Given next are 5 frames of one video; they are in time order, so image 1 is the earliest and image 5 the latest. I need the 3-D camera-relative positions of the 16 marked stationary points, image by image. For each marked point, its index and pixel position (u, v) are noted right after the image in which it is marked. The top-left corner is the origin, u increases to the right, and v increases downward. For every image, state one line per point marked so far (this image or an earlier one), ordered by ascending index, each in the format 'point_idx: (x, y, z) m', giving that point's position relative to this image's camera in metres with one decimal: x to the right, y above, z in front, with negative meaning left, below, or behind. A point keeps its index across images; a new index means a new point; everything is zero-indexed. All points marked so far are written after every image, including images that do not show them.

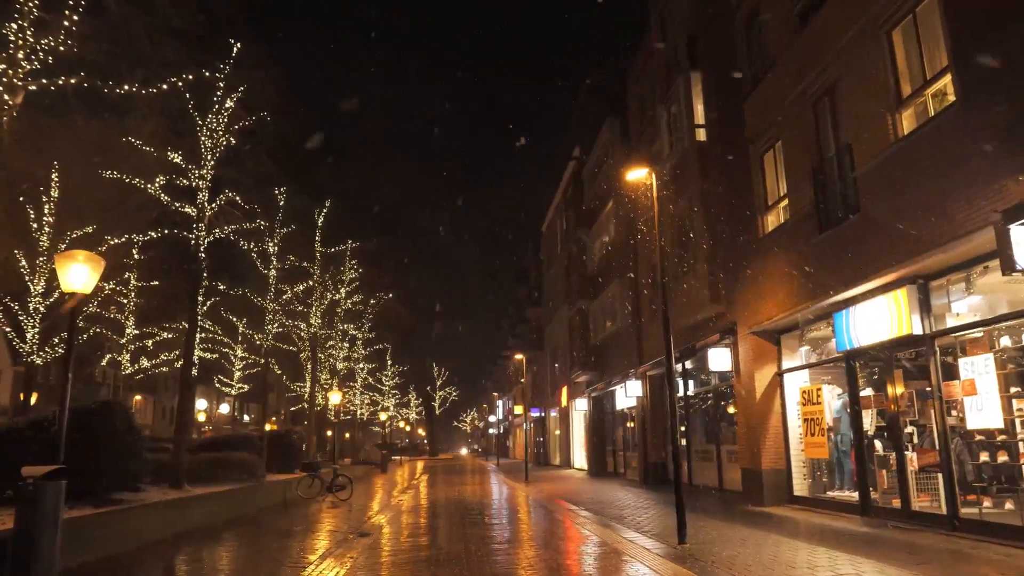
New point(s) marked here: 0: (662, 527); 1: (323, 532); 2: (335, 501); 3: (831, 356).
0: (+2.5, -4.1, +12.6) m
1: (-3.6, -4.7, +14.2) m
2: (-4.6, -5.6, +19.5) m
3: (+5.3, -1.1, +12.3) m
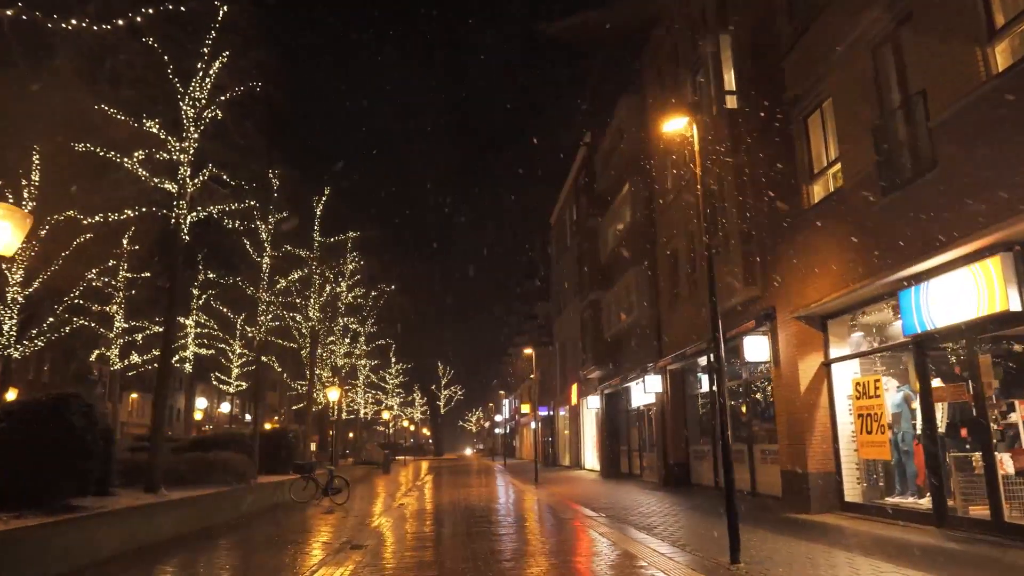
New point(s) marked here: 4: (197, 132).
0: (+2.7, -3.8, +11.1) m
1: (-3.4, -4.4, +12.6) m
2: (-4.4, -5.3, +18.0) m
3: (+5.5, -0.8, +10.8) m
4: (-6.5, +3.2, +15.3) m
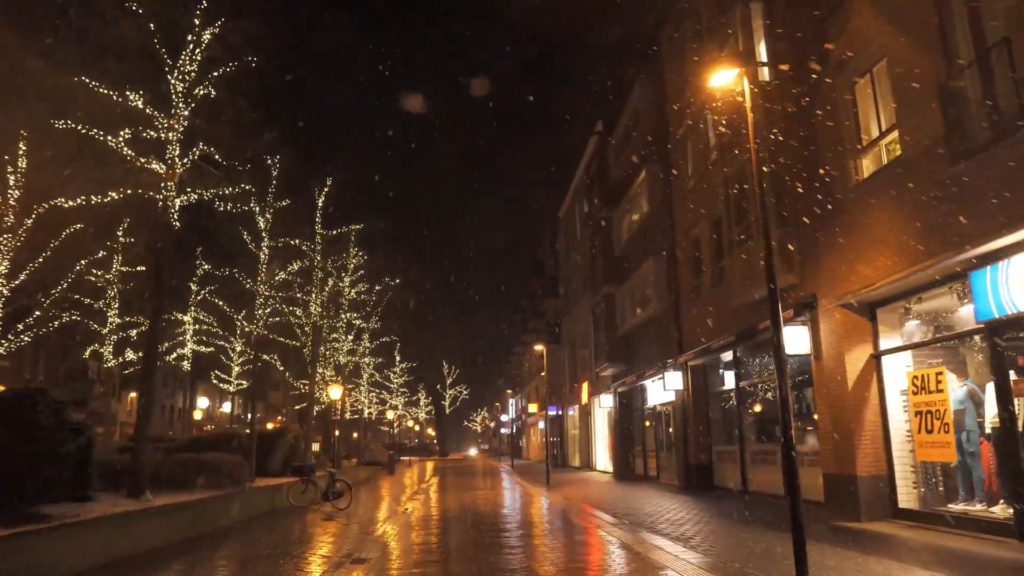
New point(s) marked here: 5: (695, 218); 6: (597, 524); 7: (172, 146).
0: (+3.0, -3.5, +9.9) m
1: (-3.1, -4.1, +11.5) m
2: (-4.1, -5.1, +16.9) m
3: (+5.7, -0.6, +9.6) m
4: (-6.2, +3.4, +14.2) m
5: (+4.6, +1.8, +18.4) m
6: (+1.8, -5.0, +15.7) m
7: (-6.6, +2.7, +14.3) m
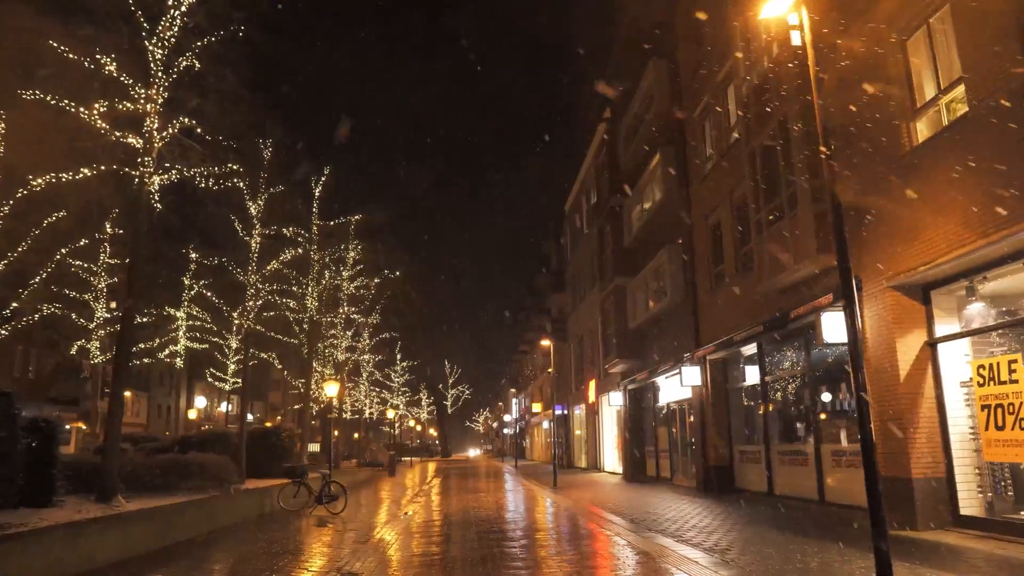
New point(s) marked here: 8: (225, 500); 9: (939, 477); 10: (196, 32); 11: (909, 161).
0: (+3.1, -3.3, +8.7) m
1: (-3.0, -3.9, +10.3) m
2: (-3.9, -4.8, +15.7) m
3: (+5.9, -0.3, +8.4) m
4: (-6.1, +3.7, +13.0) m
5: (+4.7, +2.0, +17.2) m
6: (+2.0, -4.7, +14.5) m
7: (-6.4, +3.0, +13.1) m
8: (-5.3, -3.9, +13.6) m
9: (+5.6, -2.5, +9.6) m
10: (-5.6, +4.5, +13.0) m
11: (+5.2, +1.7, +9.8) m
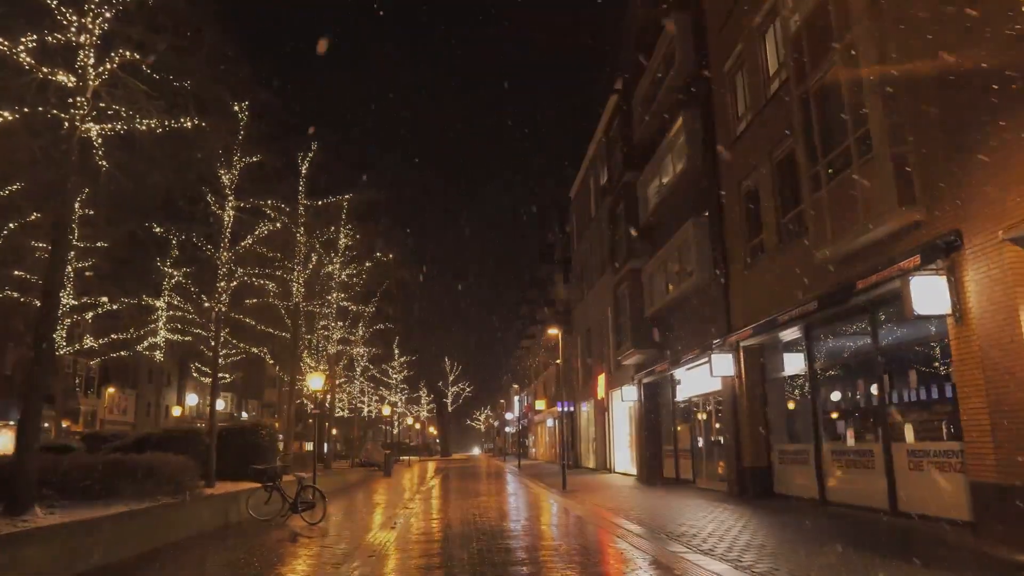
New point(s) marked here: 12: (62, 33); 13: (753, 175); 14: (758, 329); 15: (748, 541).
0: (+3.3, -2.8, +6.5) m
1: (-2.9, -3.4, +8.1) m
2: (-3.8, -4.3, +13.5) m
3: (+6.0, +0.2, +6.2) m
4: (-6.0, +4.1, +10.8) m
5: (+4.8, +2.5, +15.0) m
6: (+2.1, -4.2, +12.3) m
7: (-6.3, +3.5, +10.9) m
8: (-5.2, -3.4, +11.4) m
9: (+5.7, -2.0, +7.4) m
10: (-5.5, +5.0, +10.8) m
11: (+5.3, +2.2, +7.6) m
12: (-6.5, +3.7, +10.7) m
13: (+4.9, +2.3, +15.0) m
14: (+4.8, -0.8, +14.4) m
15: (+3.4, -3.4, +10.1) m
